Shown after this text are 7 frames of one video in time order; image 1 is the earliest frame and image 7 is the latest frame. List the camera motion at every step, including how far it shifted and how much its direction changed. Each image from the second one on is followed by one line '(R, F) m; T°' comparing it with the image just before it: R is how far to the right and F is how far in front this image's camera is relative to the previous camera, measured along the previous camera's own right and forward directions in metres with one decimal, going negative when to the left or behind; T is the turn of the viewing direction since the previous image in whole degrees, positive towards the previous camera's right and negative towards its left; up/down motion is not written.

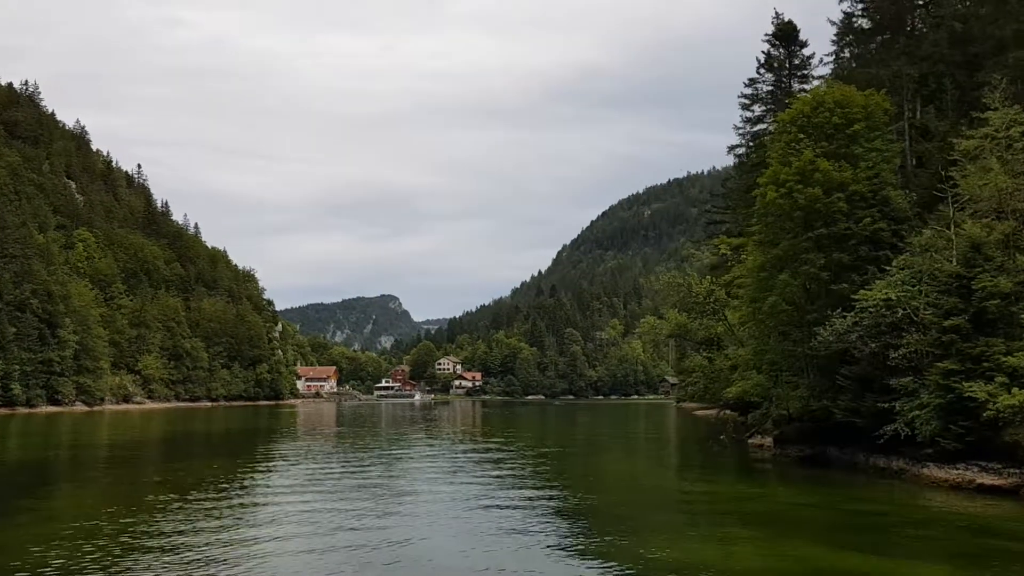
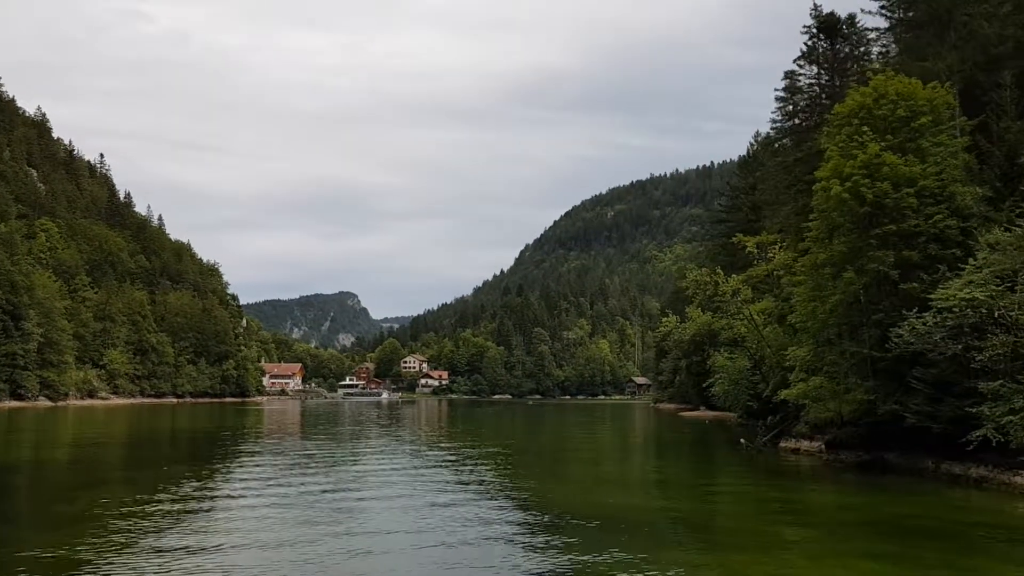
(-2.8, +1.7) m; +2°
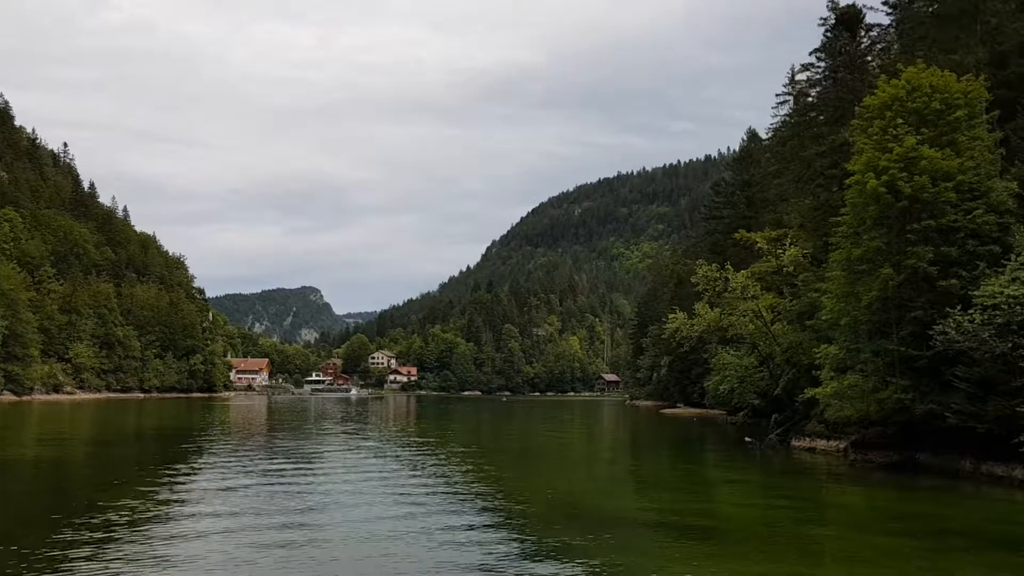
(-1.9, +1.1) m; +2°
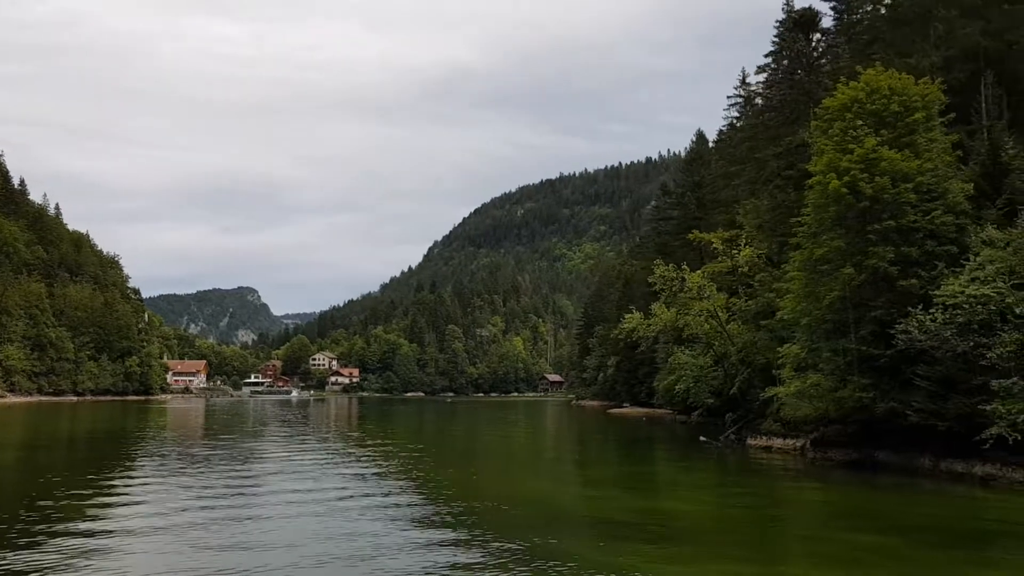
(-0.7, +0.7) m; +4°
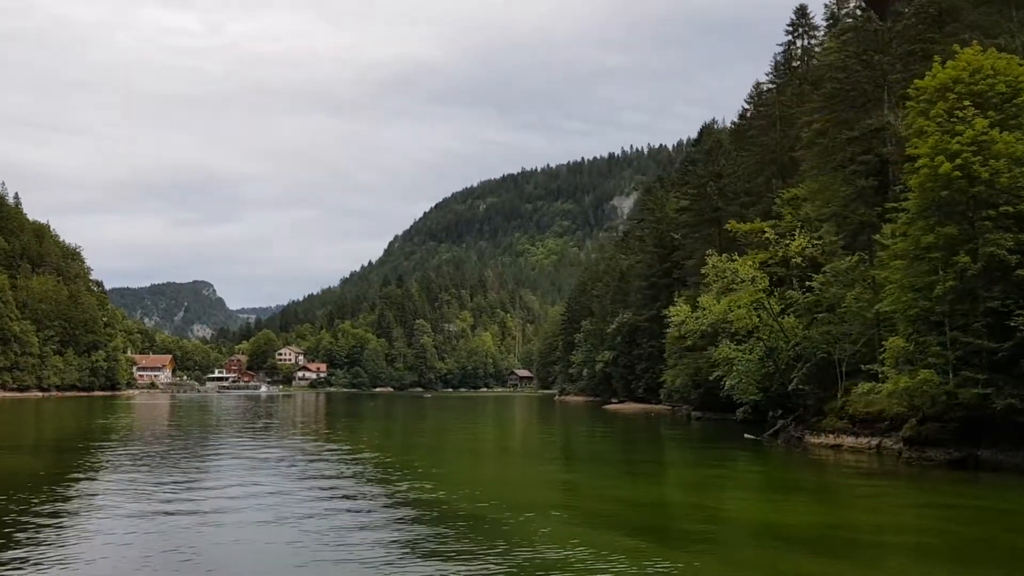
(-3.8, +2.1) m; +2°
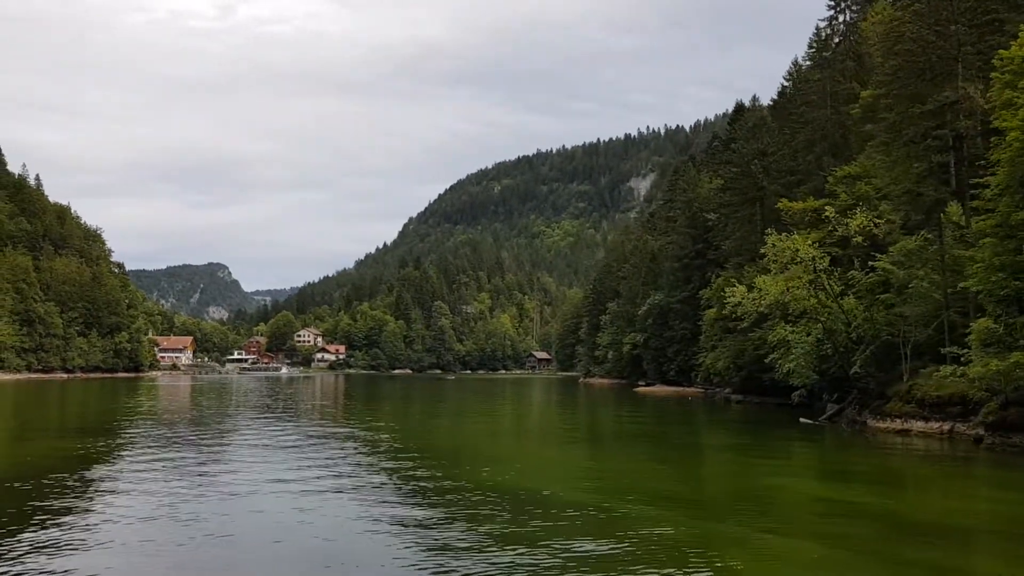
(-1.7, +0.7) m; -1°
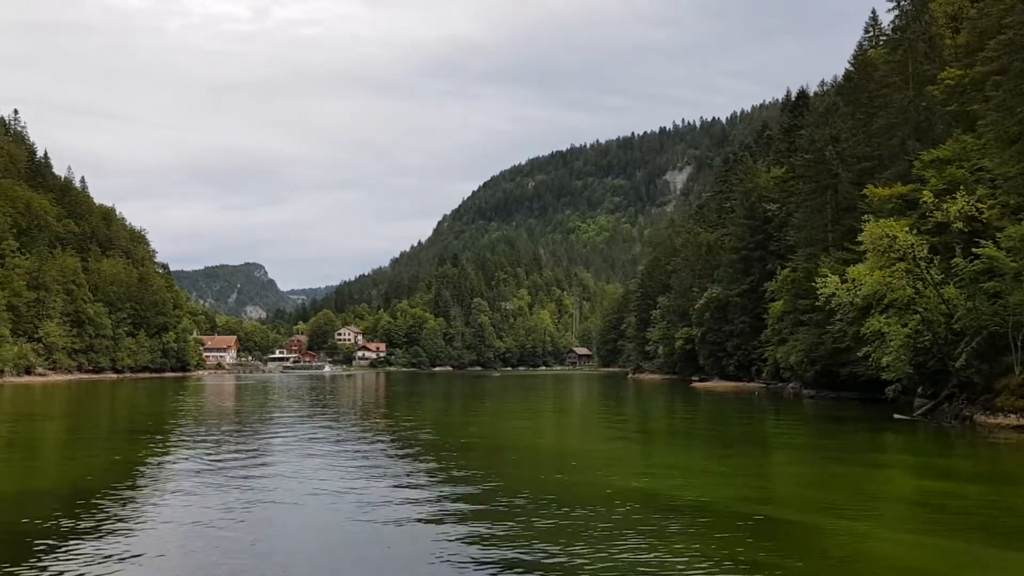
(-2.1, +0.9) m; -3°
